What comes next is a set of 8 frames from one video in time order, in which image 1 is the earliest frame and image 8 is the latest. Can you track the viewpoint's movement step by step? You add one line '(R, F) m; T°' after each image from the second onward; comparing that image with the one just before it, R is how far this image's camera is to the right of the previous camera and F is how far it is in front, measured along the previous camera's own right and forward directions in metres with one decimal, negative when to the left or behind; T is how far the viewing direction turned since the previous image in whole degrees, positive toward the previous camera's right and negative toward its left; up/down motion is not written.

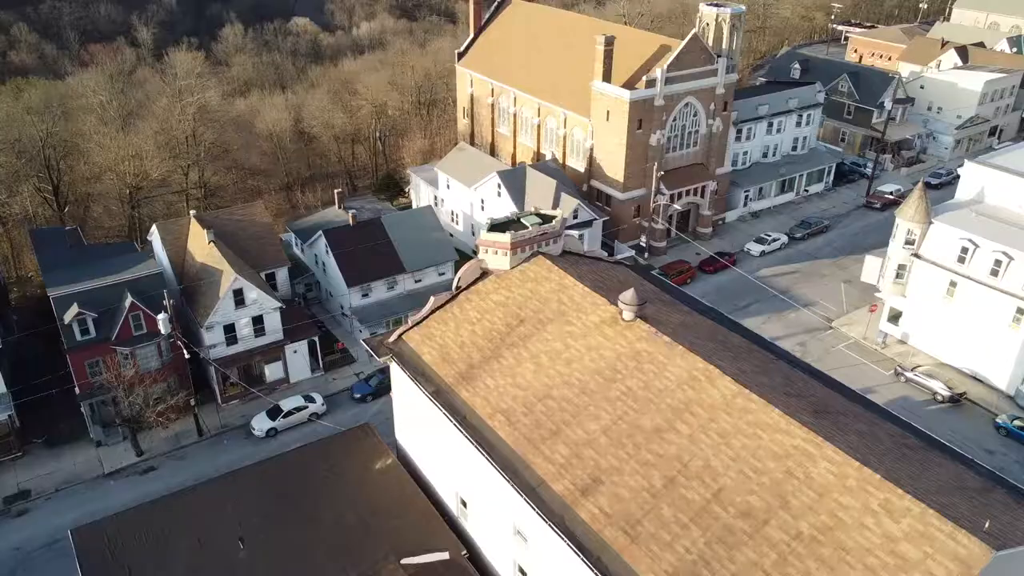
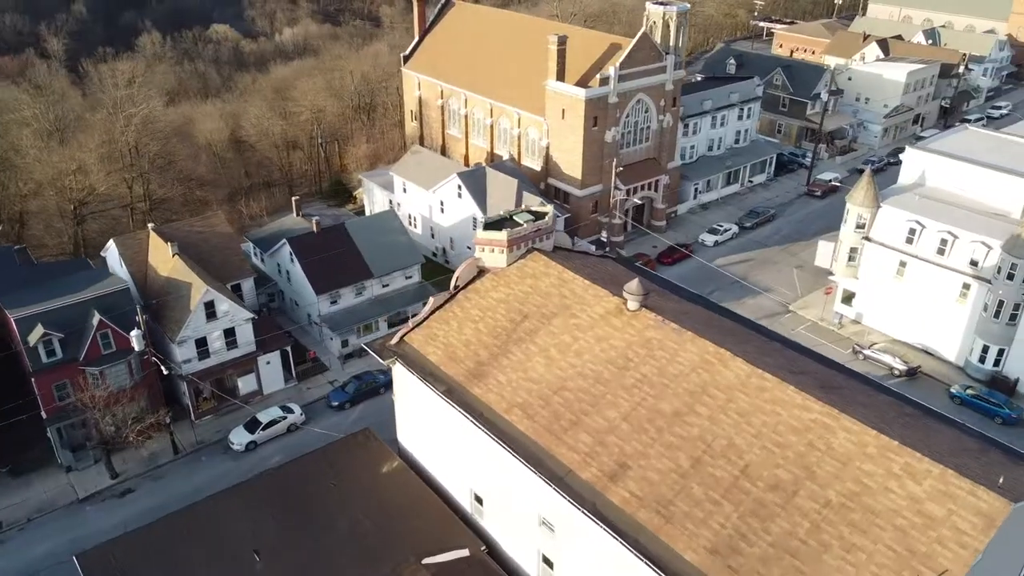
(-1.9, -0.2) m; +5°
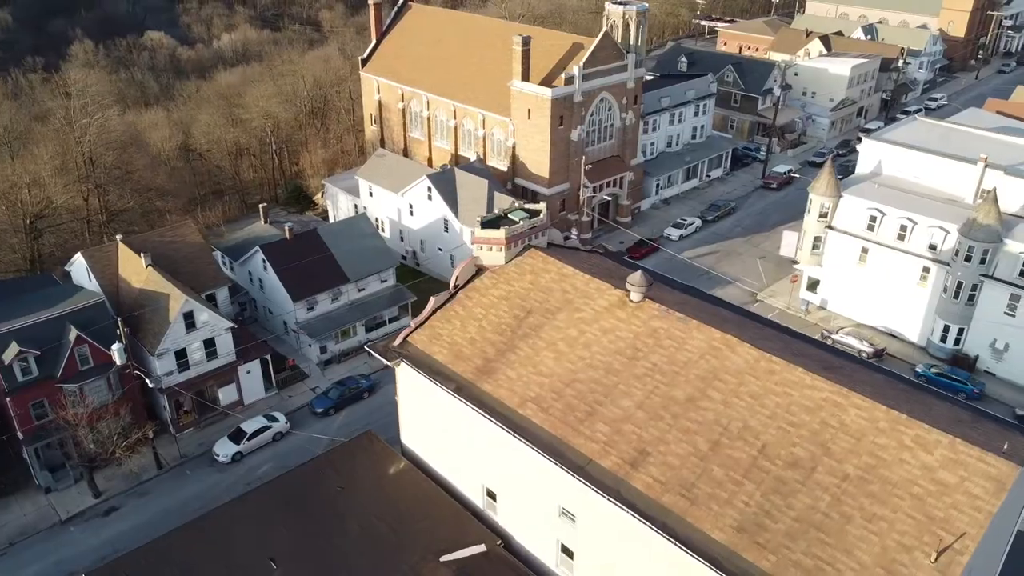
(-1.5, -0.2) m; +4°
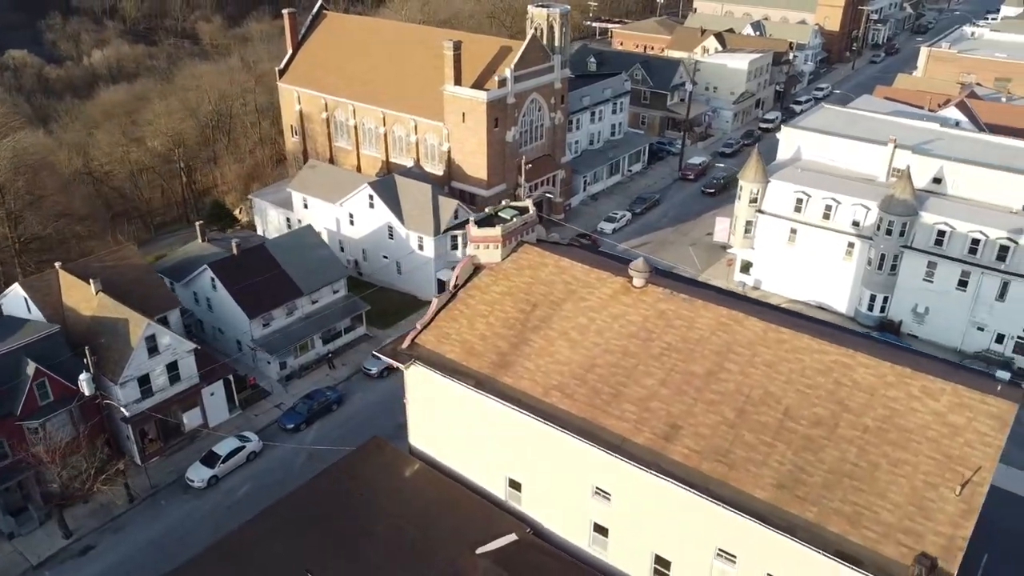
(-3.1, -0.4) m; +8°
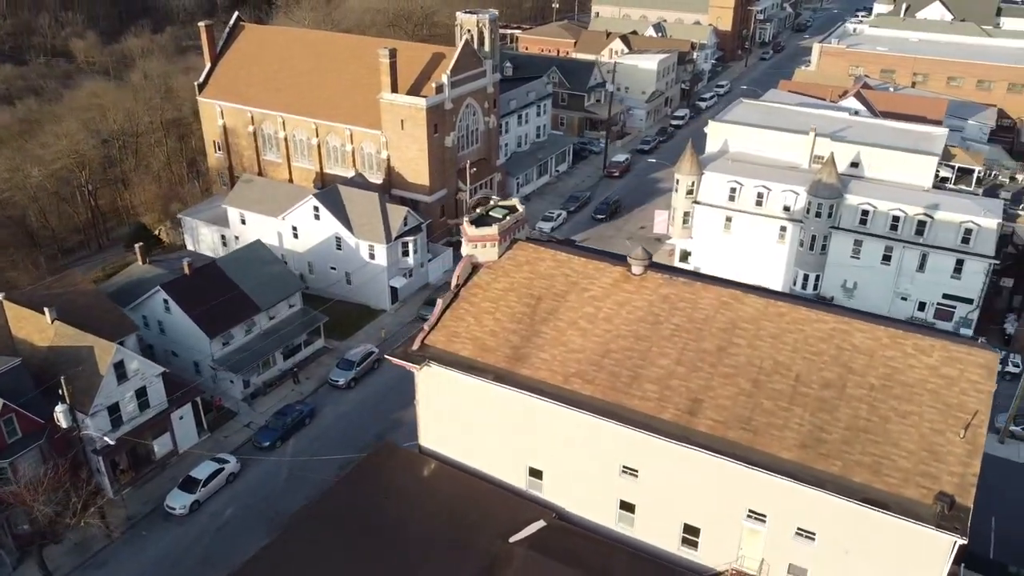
(-3.0, -0.5) m; +7°
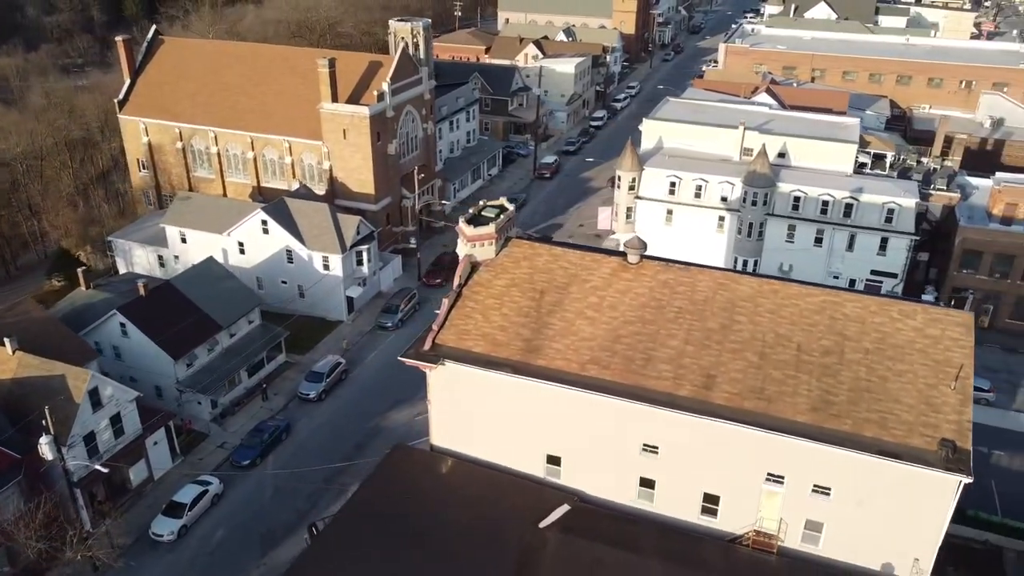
(-3.0, -0.5) m; +7°
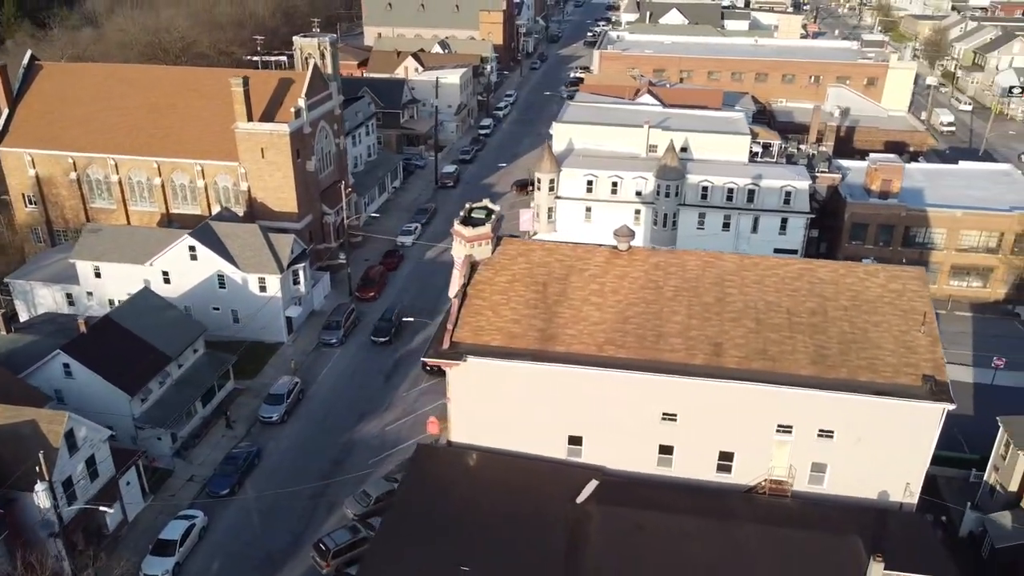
(-4.6, -0.7) m; +10°
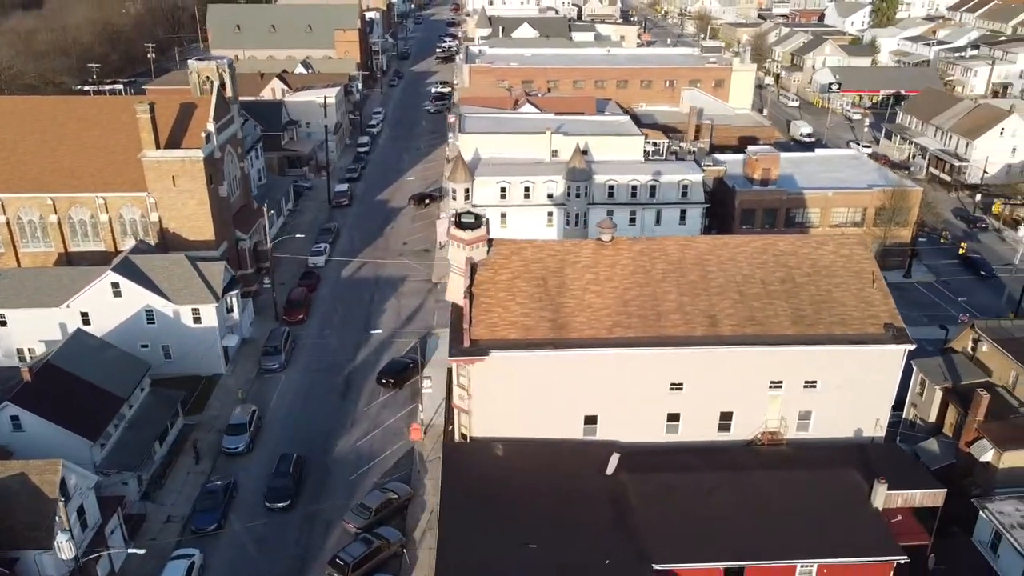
(-5.3, -0.9) m; +11°
